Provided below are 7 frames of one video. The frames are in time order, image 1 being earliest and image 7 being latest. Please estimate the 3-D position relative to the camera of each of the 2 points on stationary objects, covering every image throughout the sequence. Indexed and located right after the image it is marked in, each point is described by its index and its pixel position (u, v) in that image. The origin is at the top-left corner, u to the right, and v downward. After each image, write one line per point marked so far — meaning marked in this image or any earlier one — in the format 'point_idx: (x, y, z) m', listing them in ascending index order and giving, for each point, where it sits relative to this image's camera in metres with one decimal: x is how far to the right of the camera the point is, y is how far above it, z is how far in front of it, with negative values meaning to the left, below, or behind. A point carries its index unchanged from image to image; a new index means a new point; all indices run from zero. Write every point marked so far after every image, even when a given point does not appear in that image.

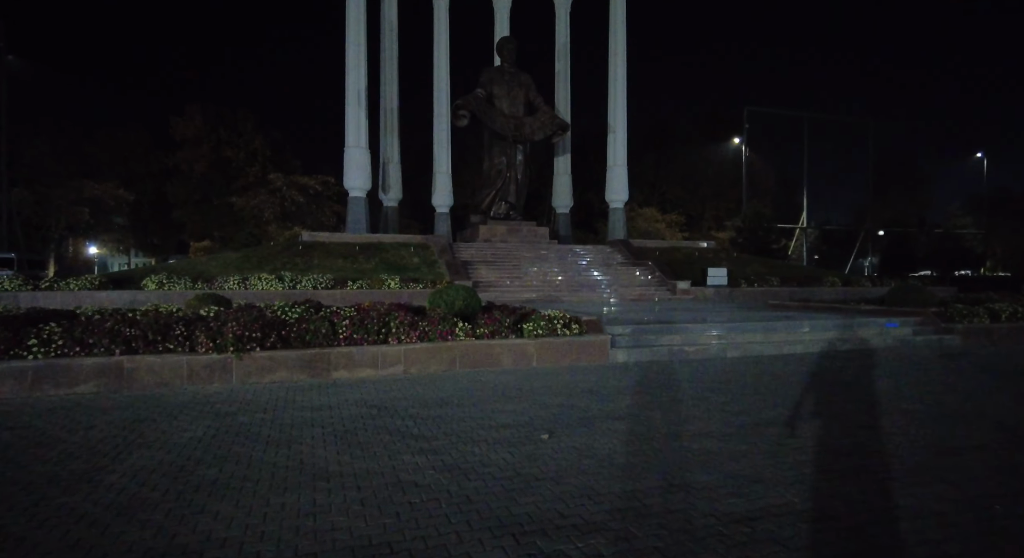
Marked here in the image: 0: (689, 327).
0: (+3.6, -1.0, +12.8) m
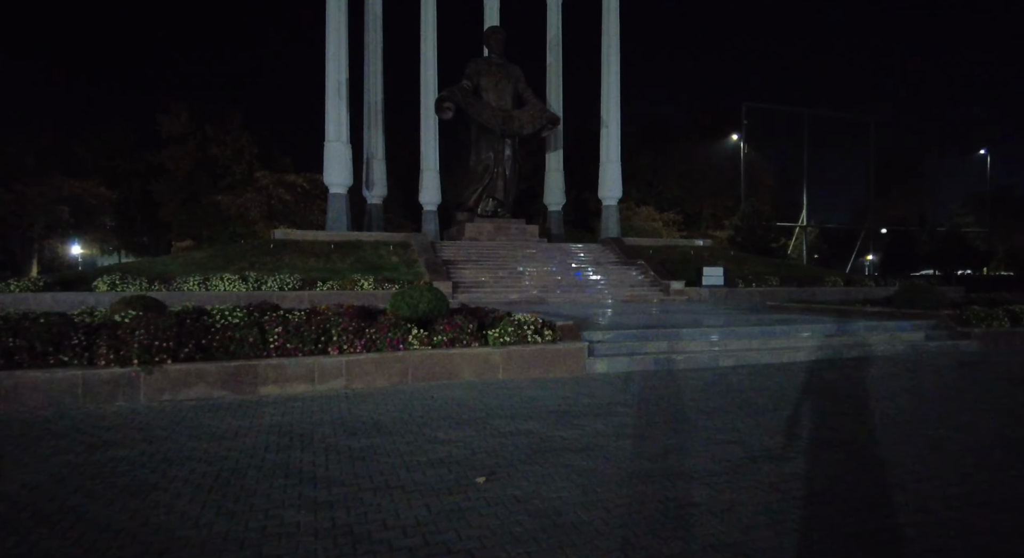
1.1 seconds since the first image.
0: (+3.1, -1.0, +11.5) m
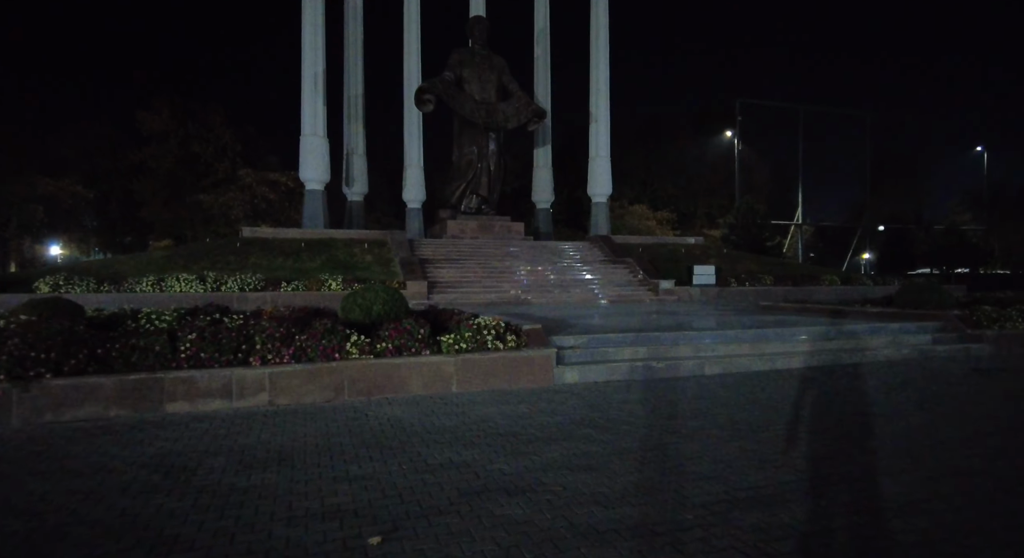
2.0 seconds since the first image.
0: (+2.5, -0.9, +10.4) m
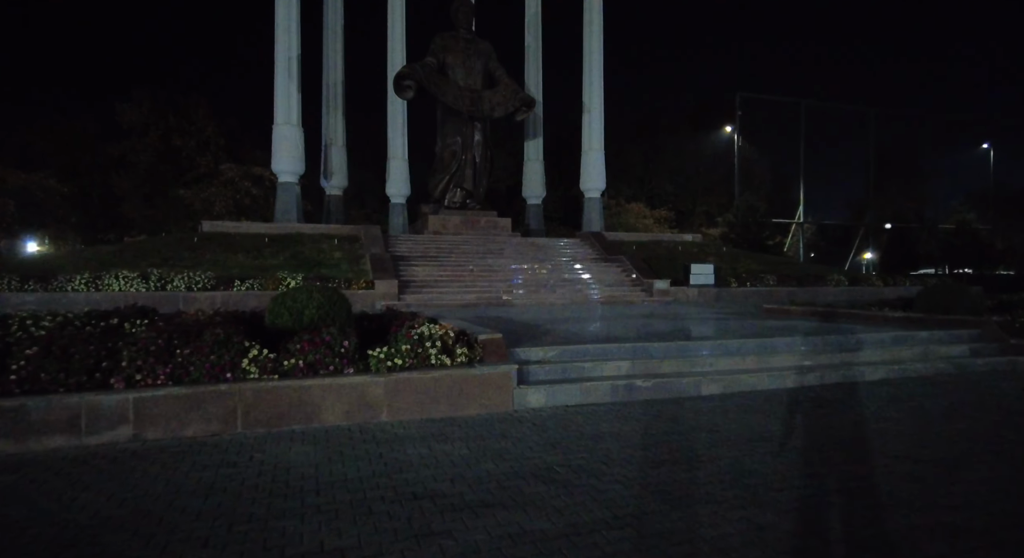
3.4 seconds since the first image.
0: (+1.9, -0.9, +8.7) m
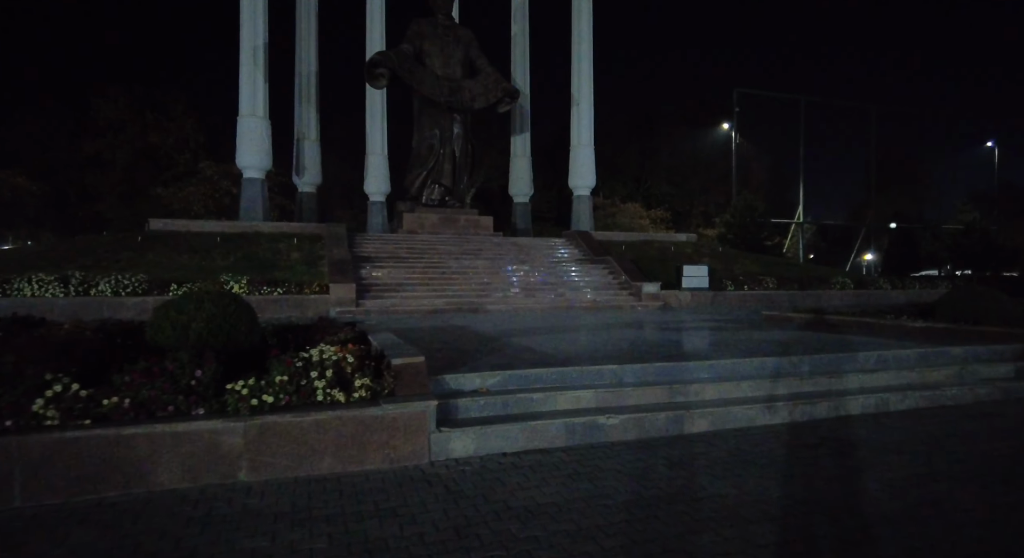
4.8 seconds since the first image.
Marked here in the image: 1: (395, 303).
0: (+1.2, -1.0, +6.9) m
1: (-2.9, -0.6, +16.1) m
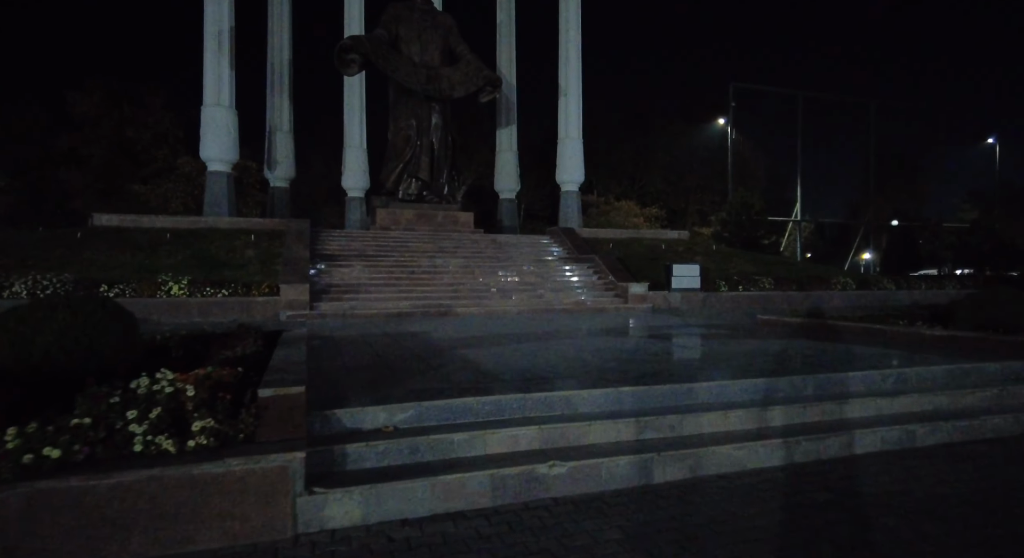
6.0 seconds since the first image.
0: (+0.6, -1.0, +5.5) m
1: (-3.6, -0.6, +14.6) m
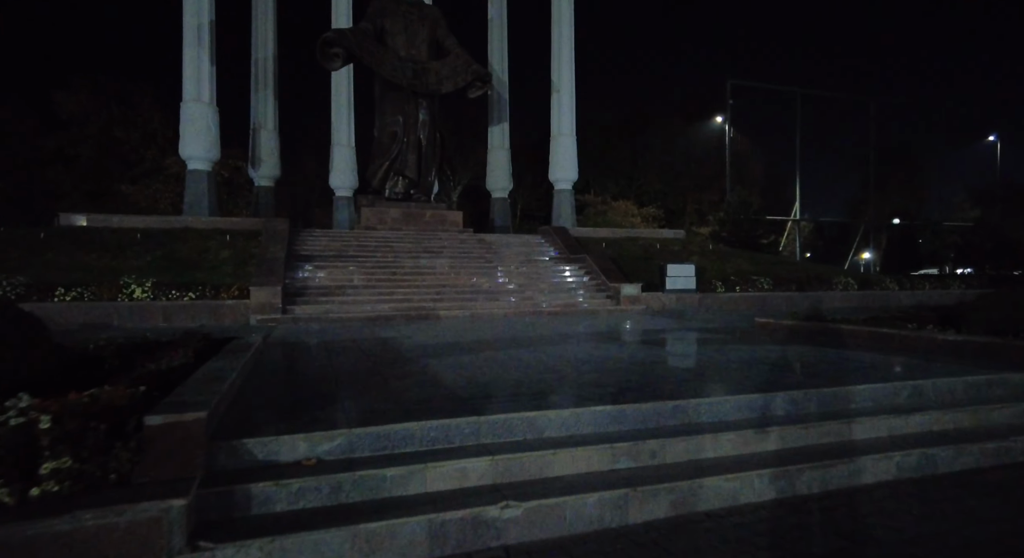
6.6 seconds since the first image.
0: (+0.3, -1.0, +4.7) m
1: (-3.9, -0.7, +13.9) m
